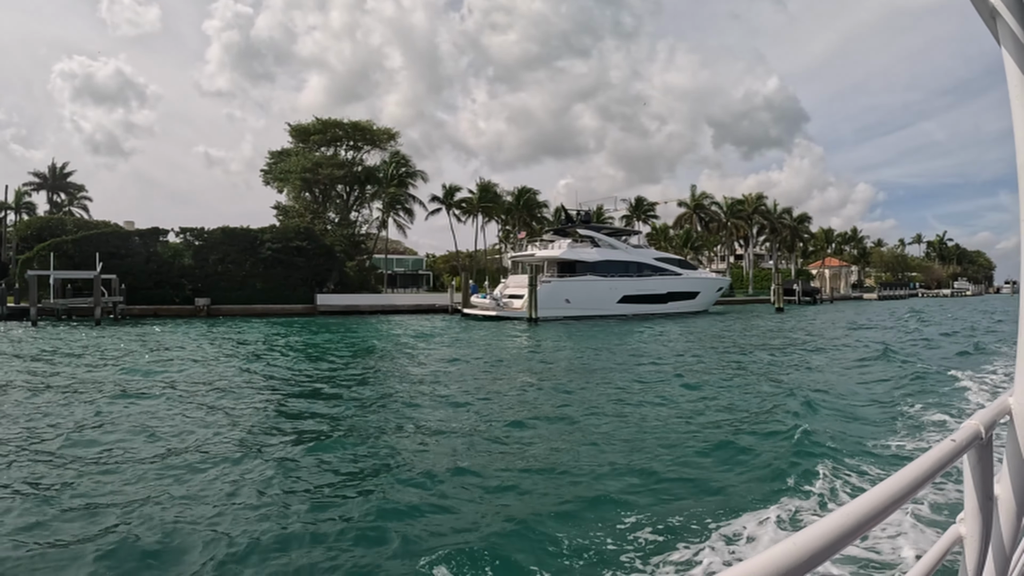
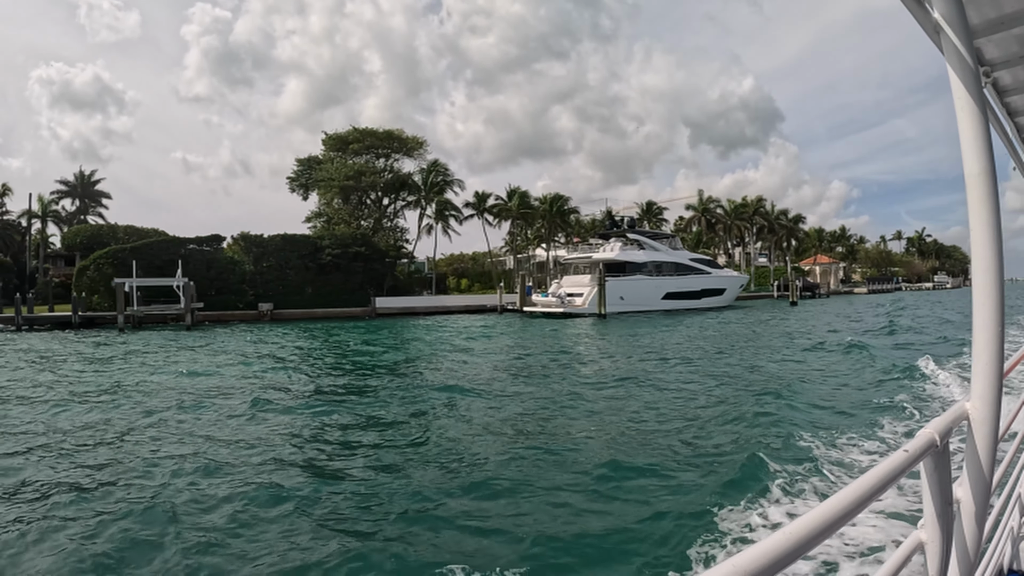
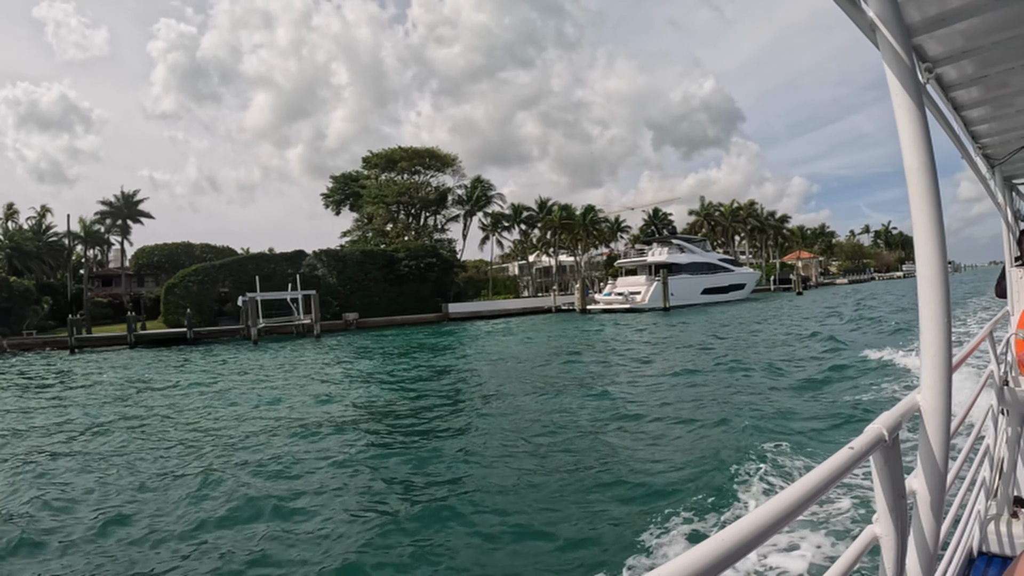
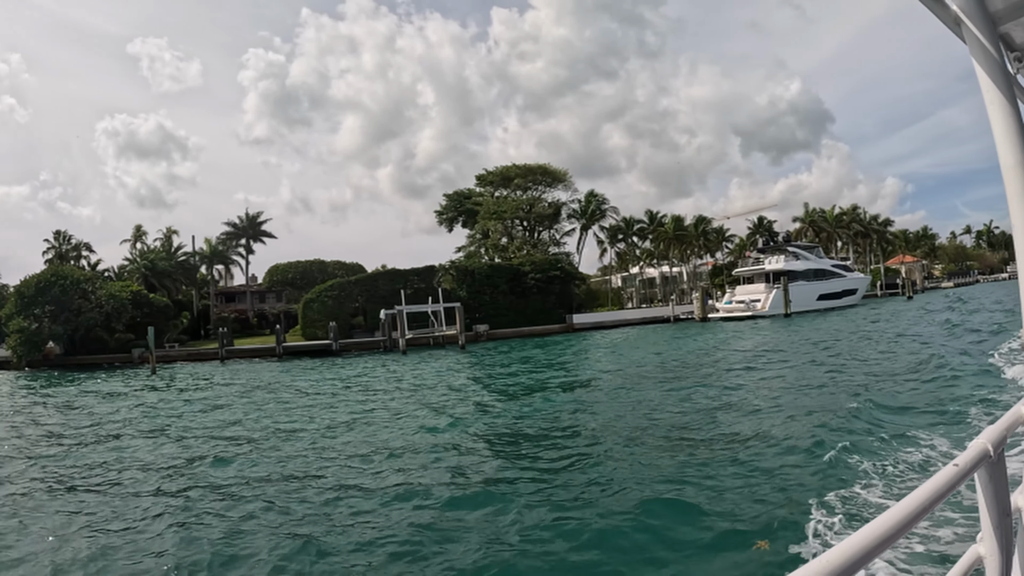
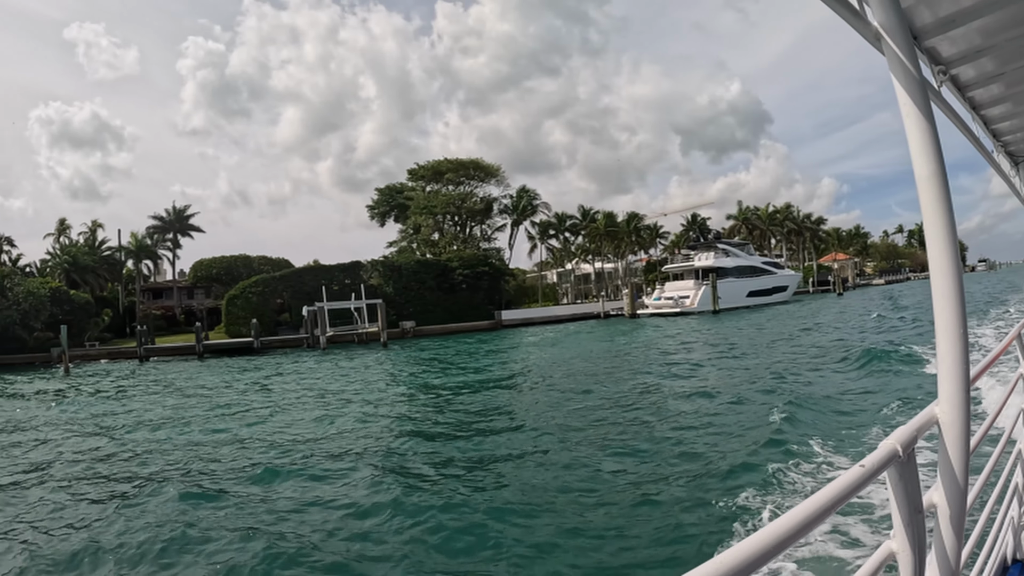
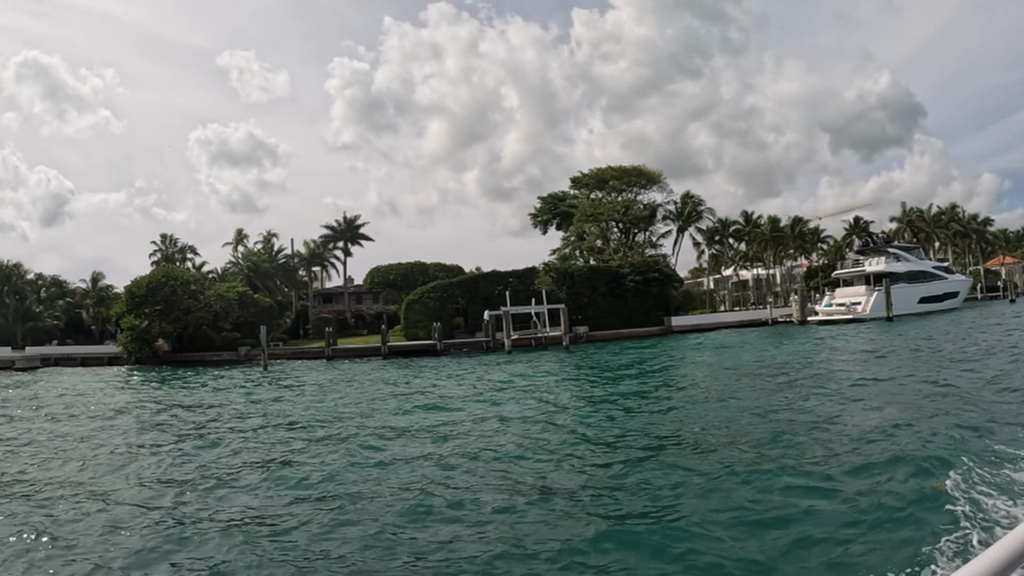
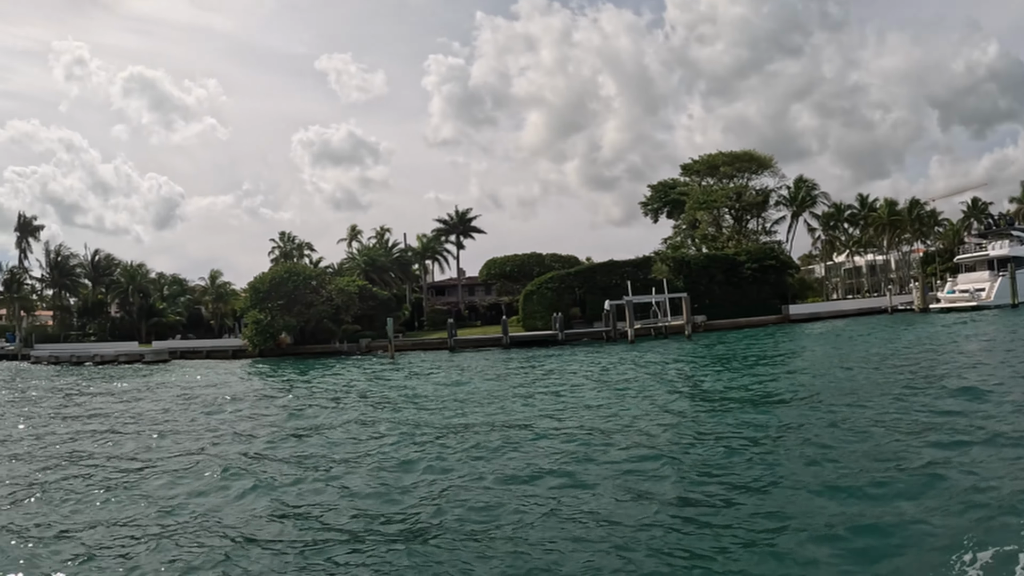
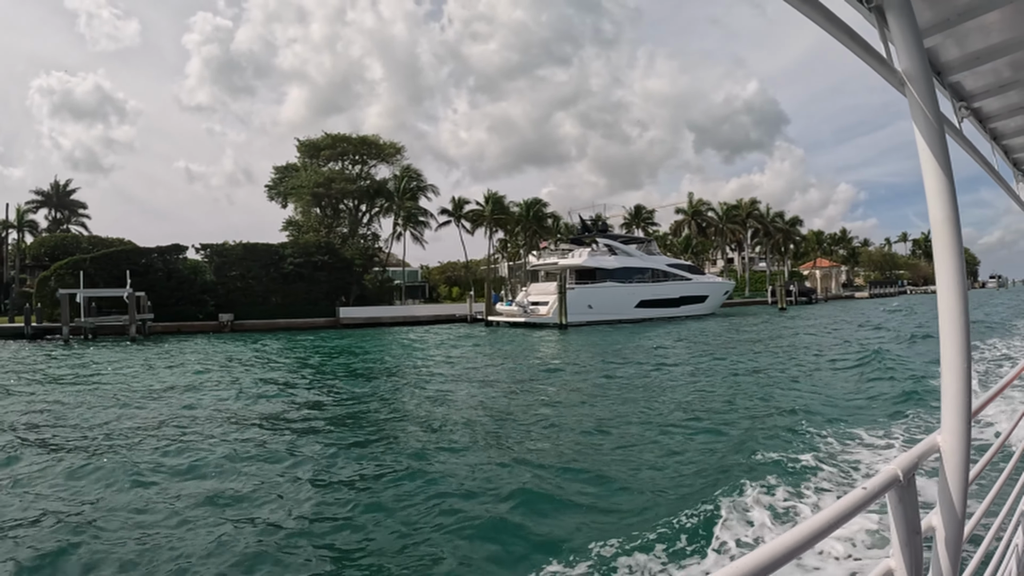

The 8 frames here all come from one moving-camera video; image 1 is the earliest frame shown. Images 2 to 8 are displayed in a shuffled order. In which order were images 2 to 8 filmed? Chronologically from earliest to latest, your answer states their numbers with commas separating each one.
8, 2, 3, 5, 4, 6, 7
